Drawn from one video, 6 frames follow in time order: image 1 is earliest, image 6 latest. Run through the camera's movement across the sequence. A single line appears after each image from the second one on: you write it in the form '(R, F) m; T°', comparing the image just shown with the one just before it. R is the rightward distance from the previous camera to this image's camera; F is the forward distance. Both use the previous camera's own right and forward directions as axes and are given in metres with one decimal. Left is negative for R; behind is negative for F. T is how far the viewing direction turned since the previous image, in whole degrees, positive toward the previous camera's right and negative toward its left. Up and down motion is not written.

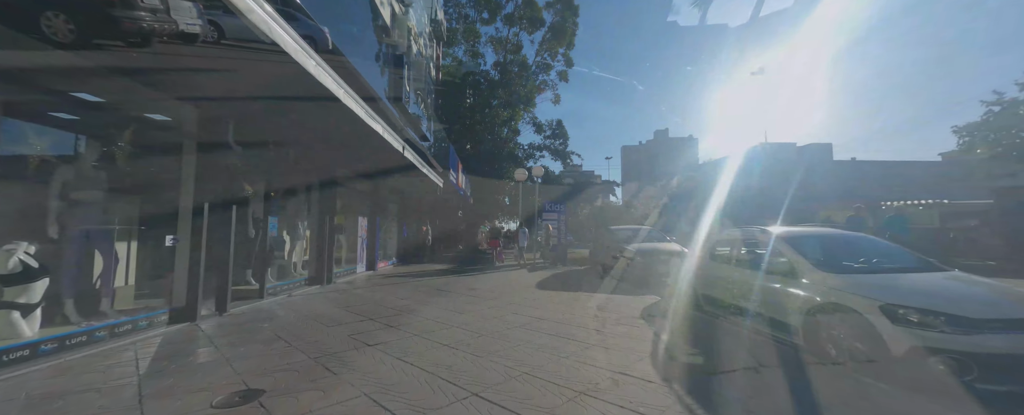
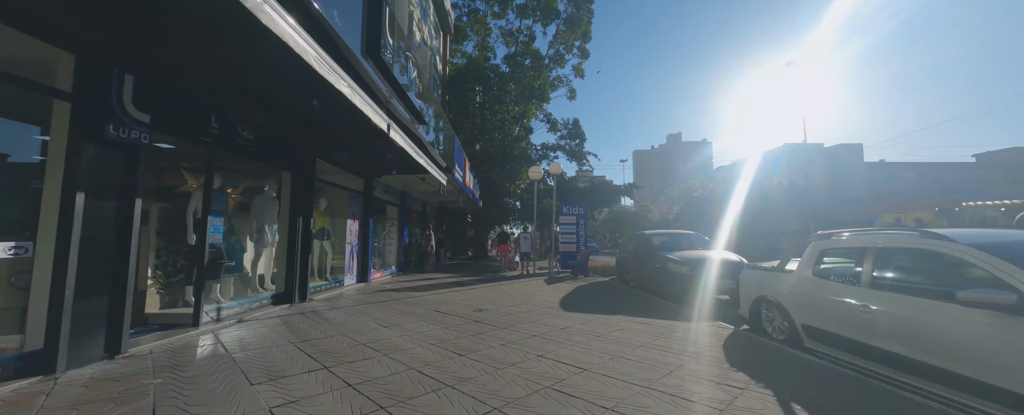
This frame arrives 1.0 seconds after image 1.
(-0.1, +1.7) m; -2°
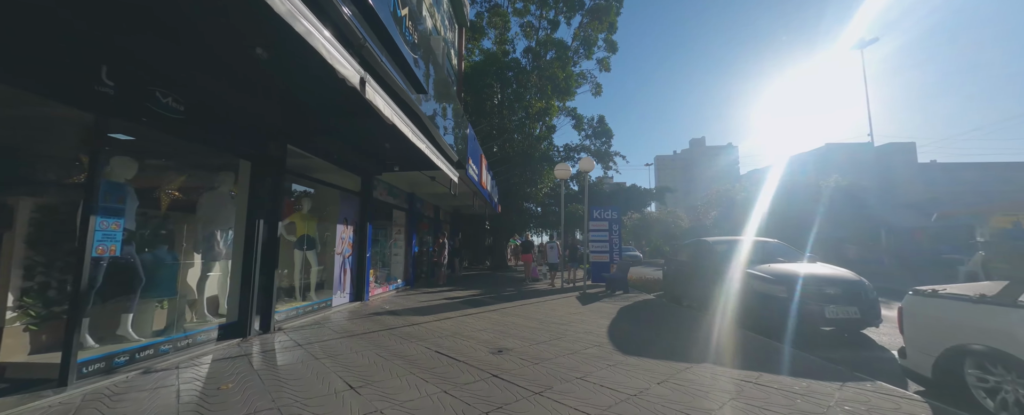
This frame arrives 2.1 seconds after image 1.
(-0.2, +1.8) m; -3°
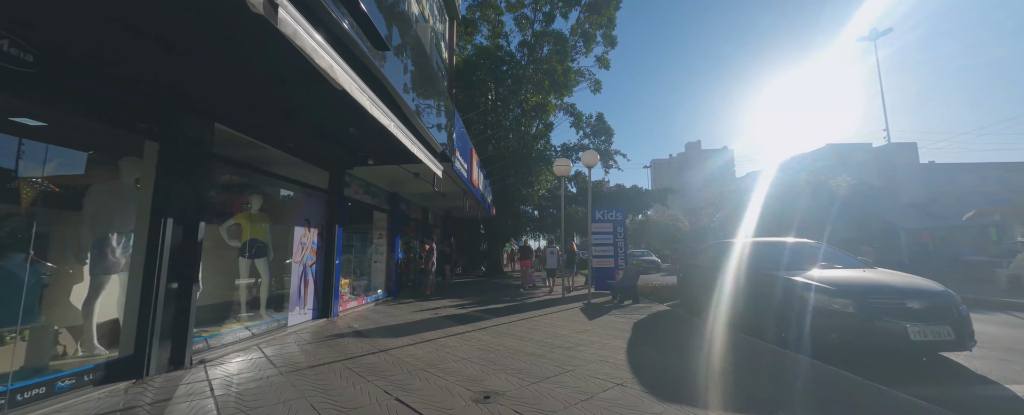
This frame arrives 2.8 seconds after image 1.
(+0.1, +1.2) m; +1°
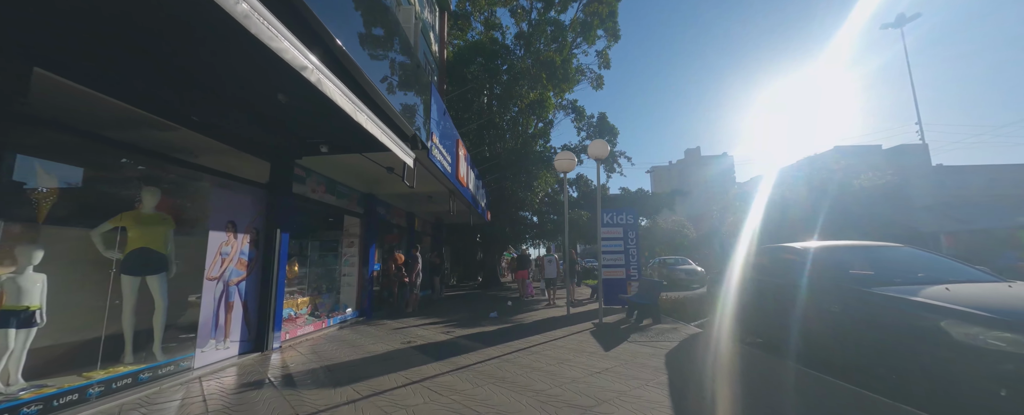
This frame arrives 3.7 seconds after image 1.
(+0.1, +1.5) m; 0°
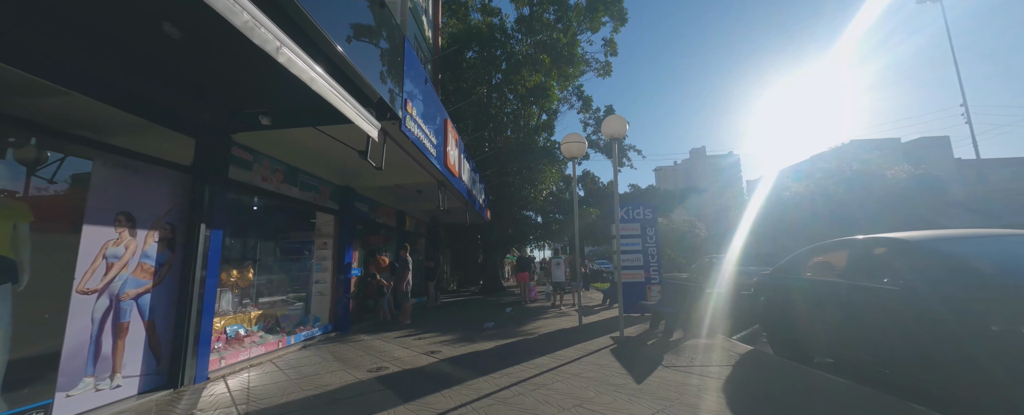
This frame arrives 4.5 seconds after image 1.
(+0.1, +1.3) m; -1°
